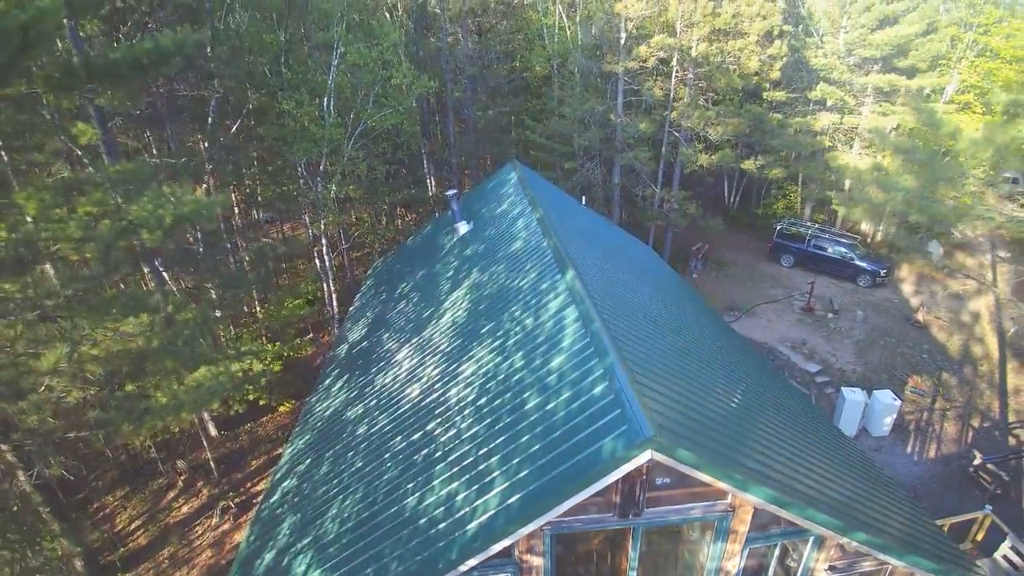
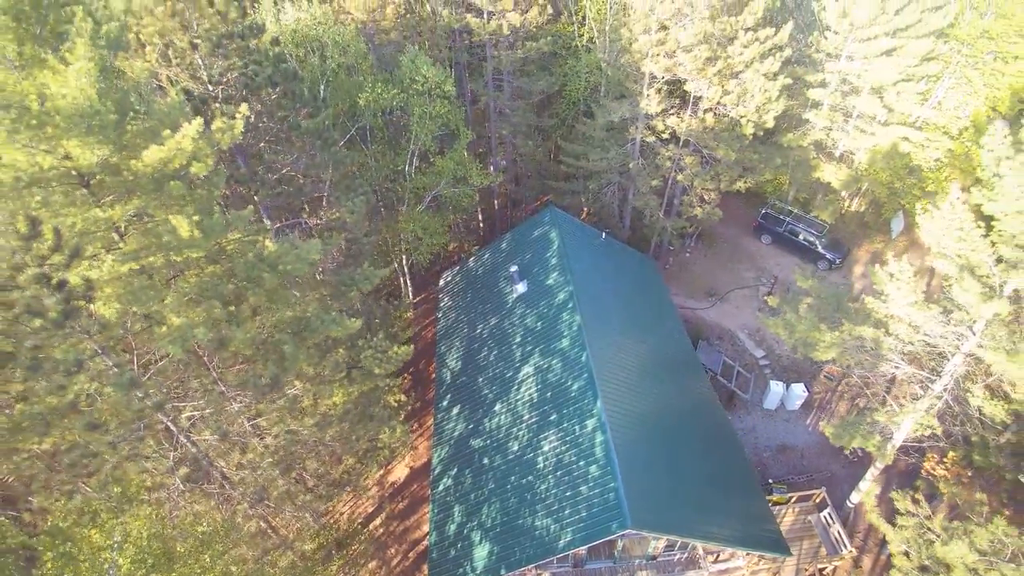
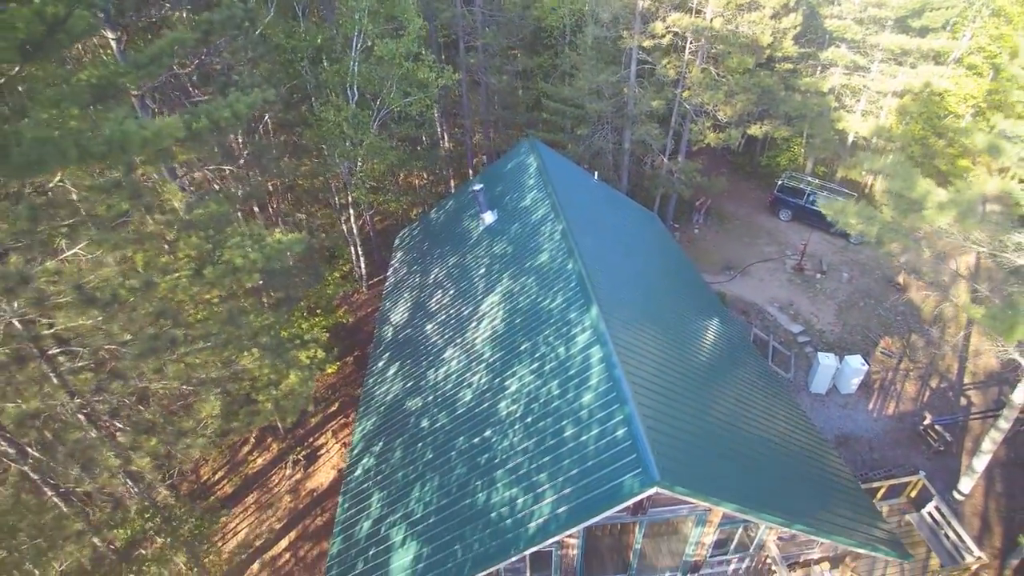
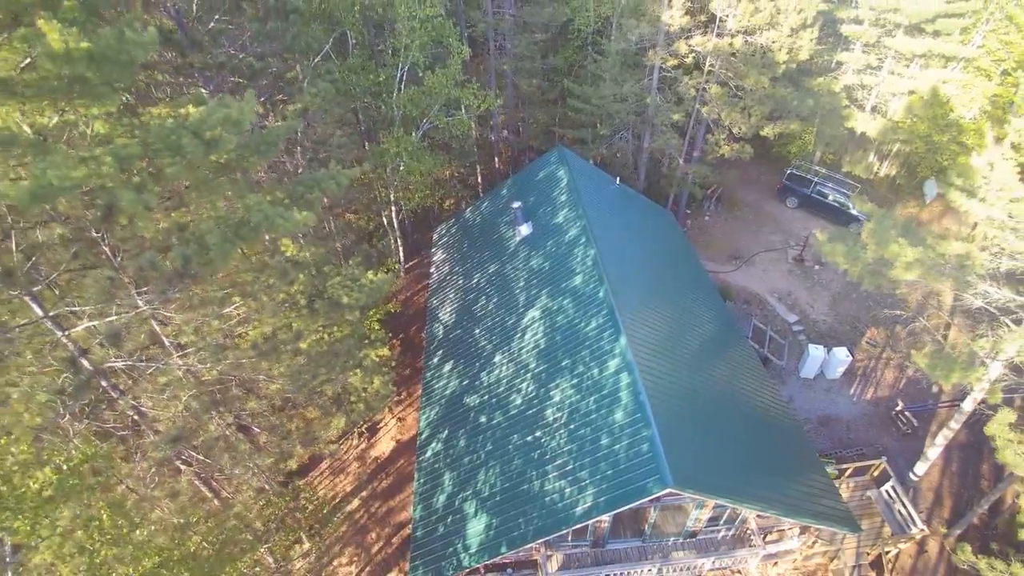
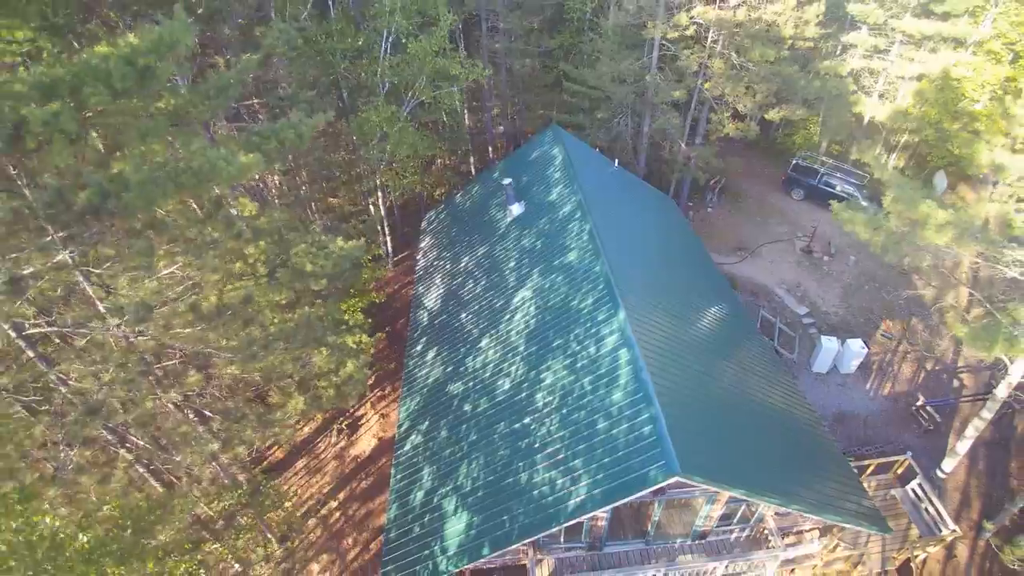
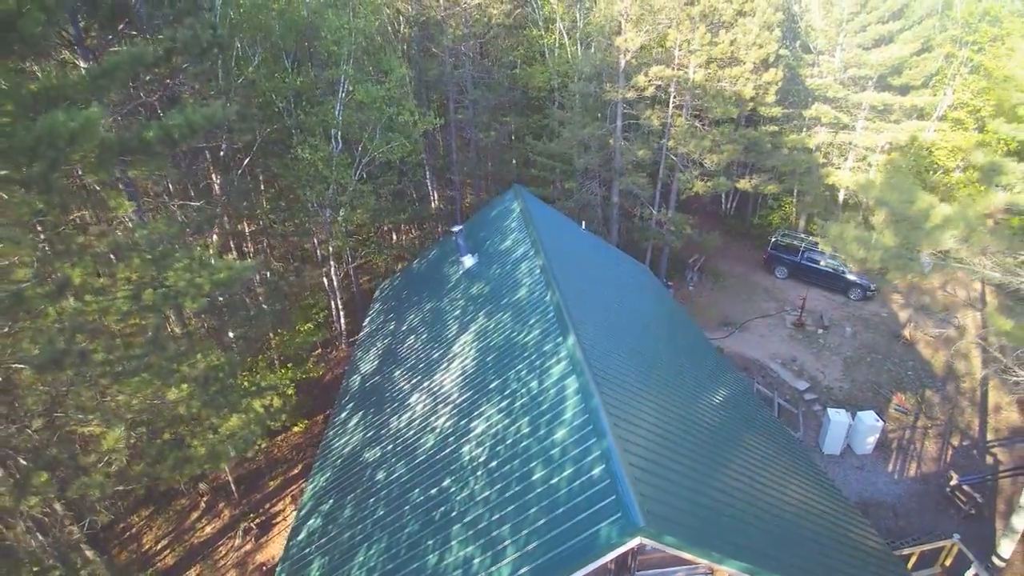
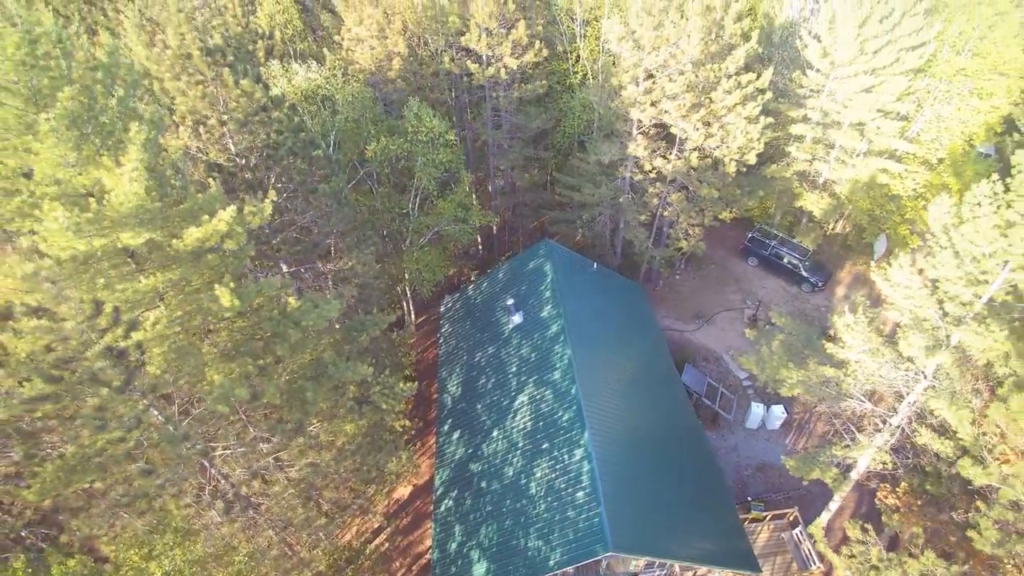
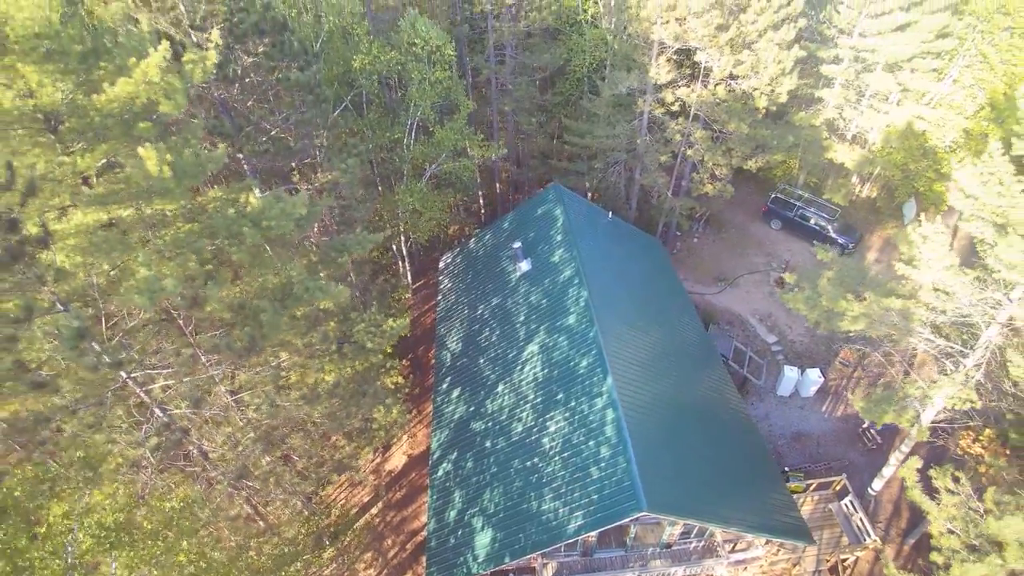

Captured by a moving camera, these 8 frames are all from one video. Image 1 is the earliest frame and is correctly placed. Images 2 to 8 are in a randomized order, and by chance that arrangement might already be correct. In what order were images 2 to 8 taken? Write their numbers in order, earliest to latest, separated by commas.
6, 3, 5, 4, 8, 2, 7
